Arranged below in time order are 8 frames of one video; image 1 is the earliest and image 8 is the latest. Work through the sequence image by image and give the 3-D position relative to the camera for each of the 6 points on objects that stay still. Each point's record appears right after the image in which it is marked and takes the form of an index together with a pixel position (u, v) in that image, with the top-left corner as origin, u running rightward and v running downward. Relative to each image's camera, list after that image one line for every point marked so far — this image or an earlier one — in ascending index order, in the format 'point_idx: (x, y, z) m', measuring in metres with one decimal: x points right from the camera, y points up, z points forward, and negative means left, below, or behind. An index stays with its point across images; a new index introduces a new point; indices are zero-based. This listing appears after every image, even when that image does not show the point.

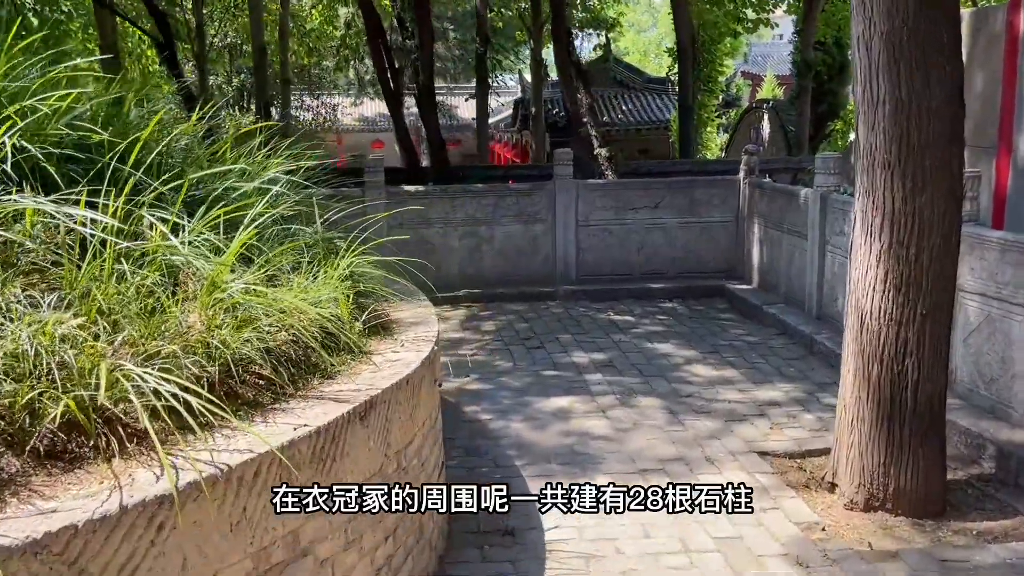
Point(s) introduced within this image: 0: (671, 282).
0: (+1.6, +0.1, +8.6) m
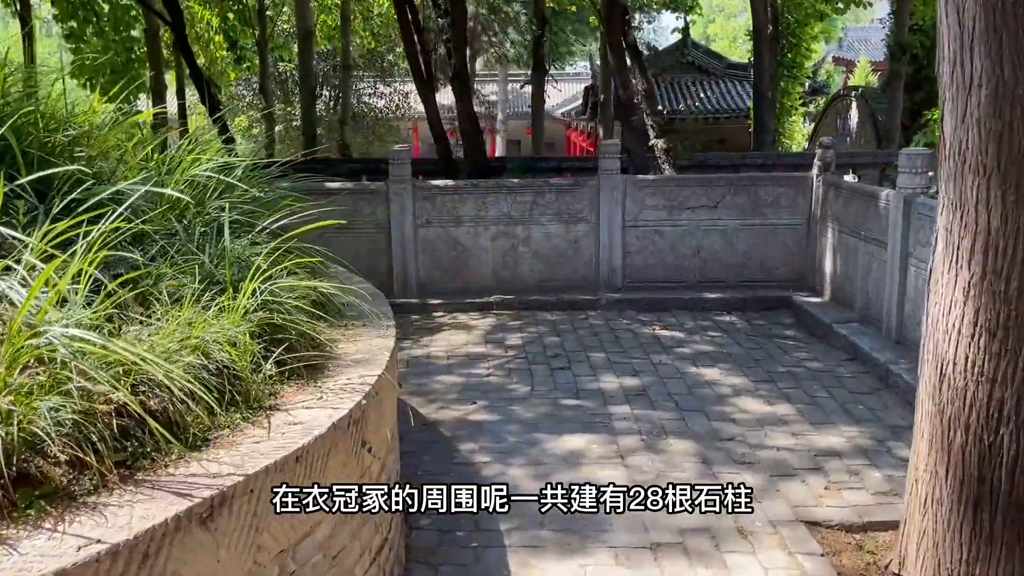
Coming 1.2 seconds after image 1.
0: (+1.9, 0.0, +7.6) m
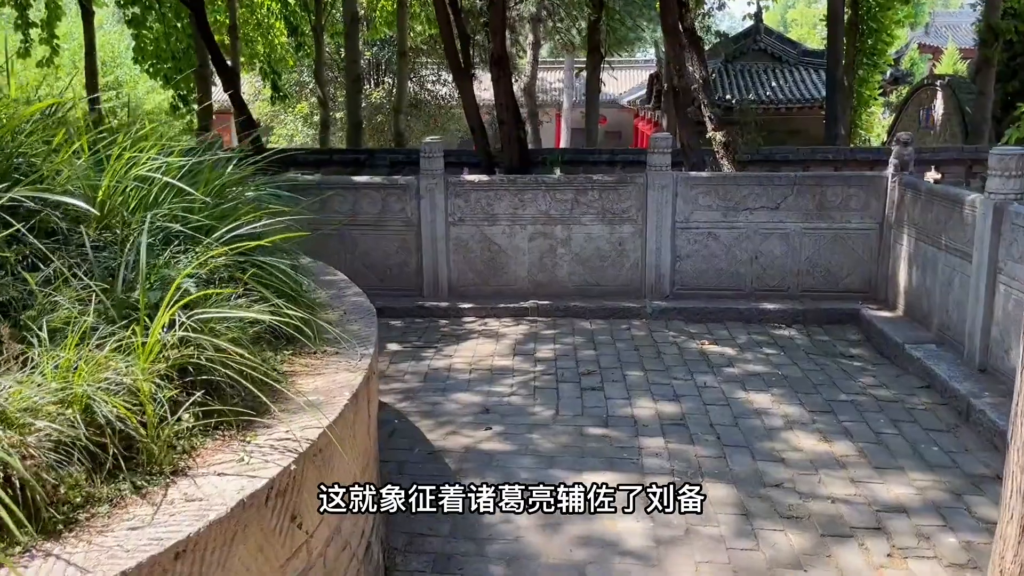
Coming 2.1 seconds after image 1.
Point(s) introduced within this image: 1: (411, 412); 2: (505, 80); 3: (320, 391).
0: (+2.2, -0.1, +6.9) m
1: (-0.6, -0.7, +4.9) m
2: (0.0, +1.7, +7.2) m
3: (-0.6, -0.3, +2.6) m
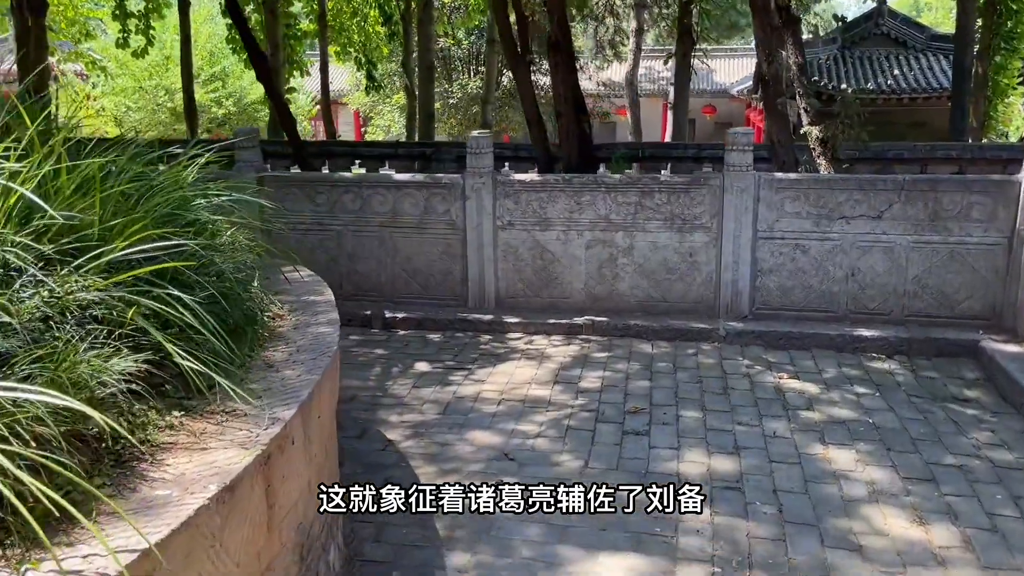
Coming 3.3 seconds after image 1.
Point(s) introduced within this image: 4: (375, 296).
0: (+2.5, -0.3, +5.8) m
1: (-0.5, -0.8, +4.2) m
2: (+0.4, +1.6, +6.4) m
3: (-0.7, -0.4, +1.9) m
4: (-1.0, -0.1, +6.6) m
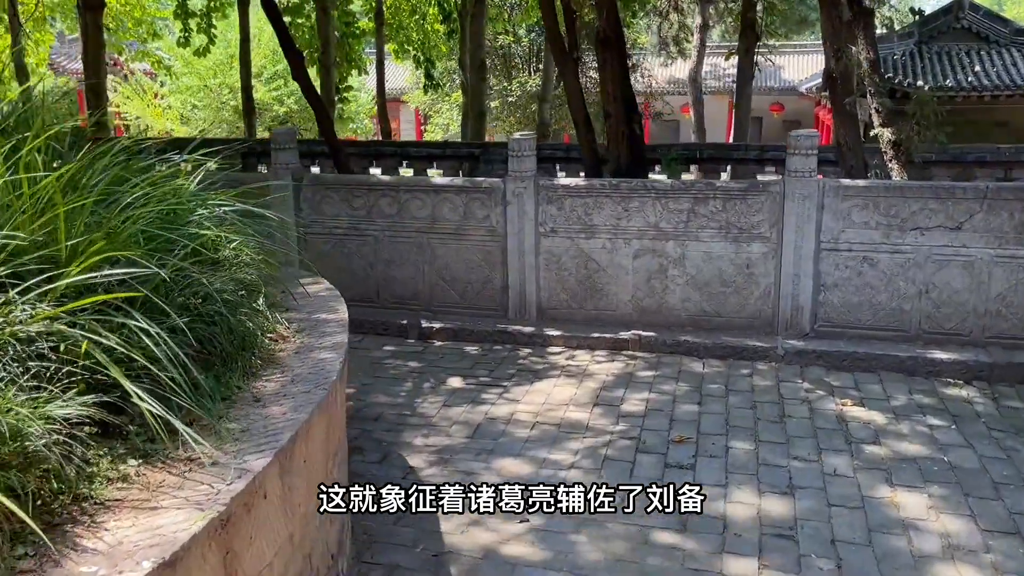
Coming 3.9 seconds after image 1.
0: (+2.8, -0.4, +5.3) m
1: (-0.3, -0.9, +3.9) m
2: (+0.7, +1.6, +6.0) m
3: (-0.8, -0.5, +1.7) m
4: (-0.7, -0.1, +6.3) m
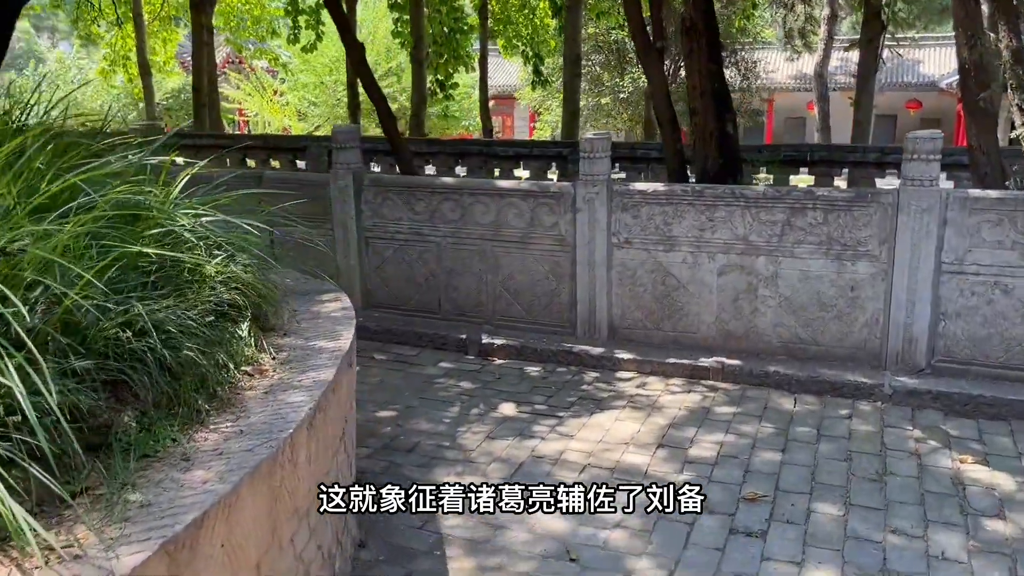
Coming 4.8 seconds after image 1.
0: (+3.1, -0.6, +4.3) m
1: (-0.2, -1.0, +3.3) m
2: (+1.2, +1.4, +5.3) m
3: (-0.9, -0.6, +1.2) m
4: (-0.3, -0.2, +5.8) m
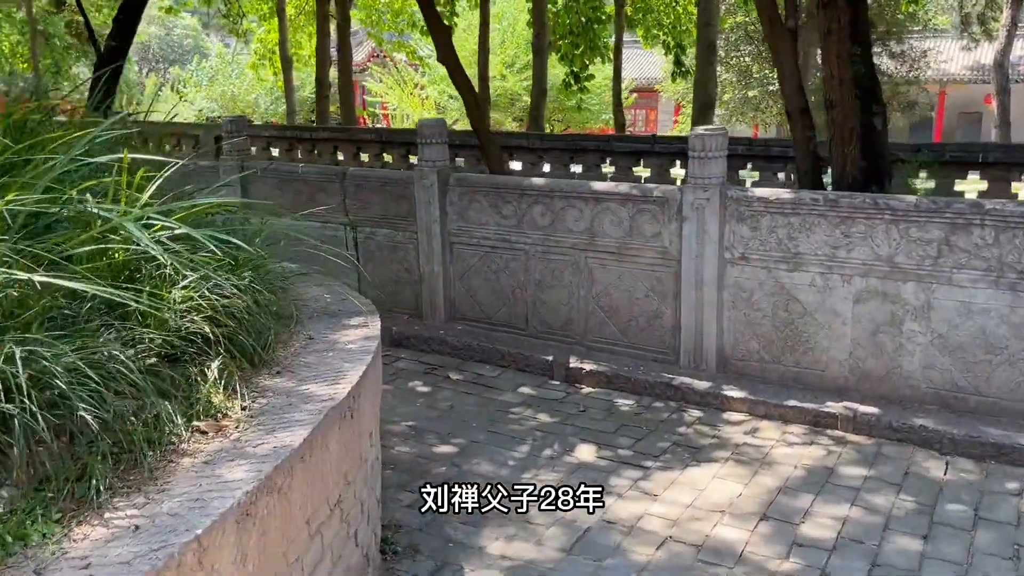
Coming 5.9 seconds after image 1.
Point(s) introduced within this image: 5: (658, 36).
0: (+3.3, -0.8, +3.1) m
1: (-0.1, -1.1, +2.7) m
2: (+1.7, +1.3, +4.4) m
3: (-1.1, -0.7, +0.7) m
4: (+0.3, -0.3, +5.1) m
5: (+2.7, +4.7, +16.1) m
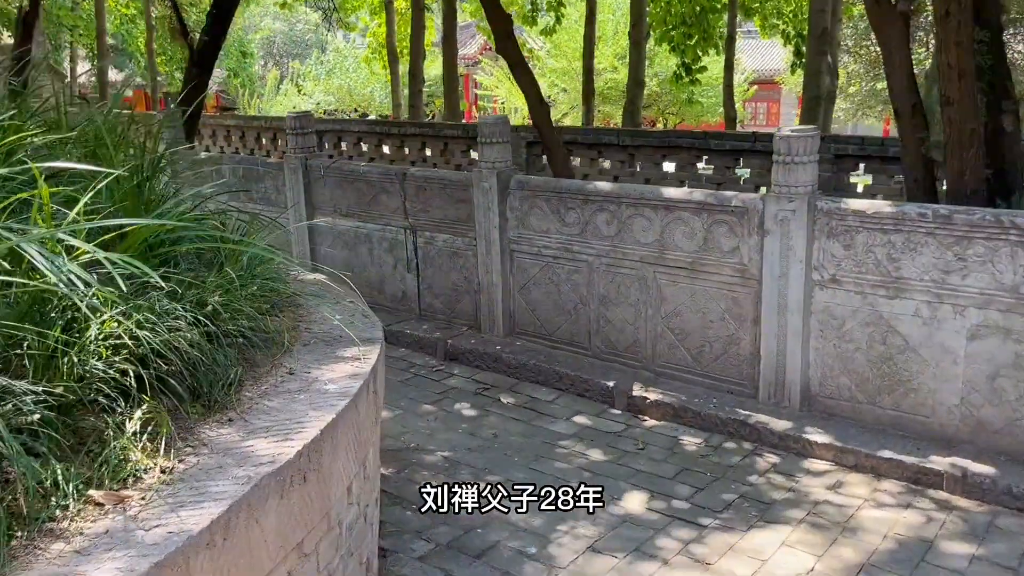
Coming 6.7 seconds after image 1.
0: (+3.4, -1.0, +2.2) m
1: (-0.1, -1.2, +2.2) m
2: (+2.0, +1.2, +3.7) m
3: (-1.4, -0.8, +0.4) m
4: (+0.6, -0.4, +4.6) m
5: (+4.6, +4.6, +15.1) m
